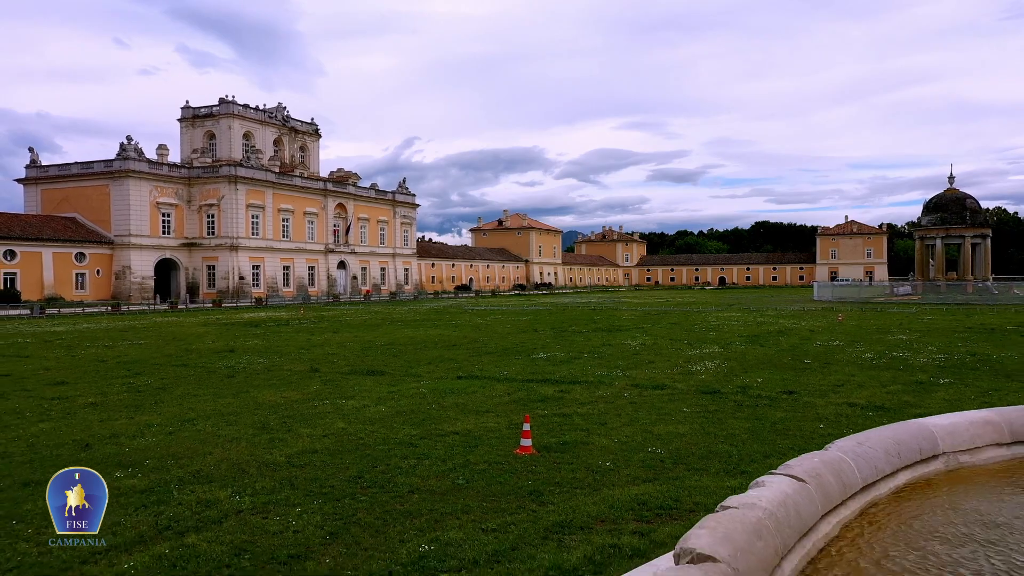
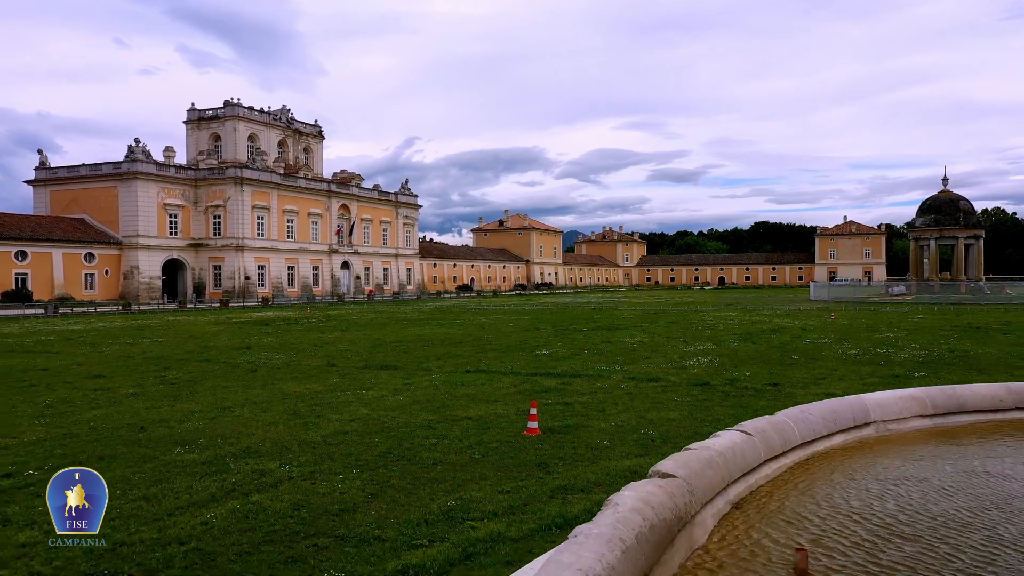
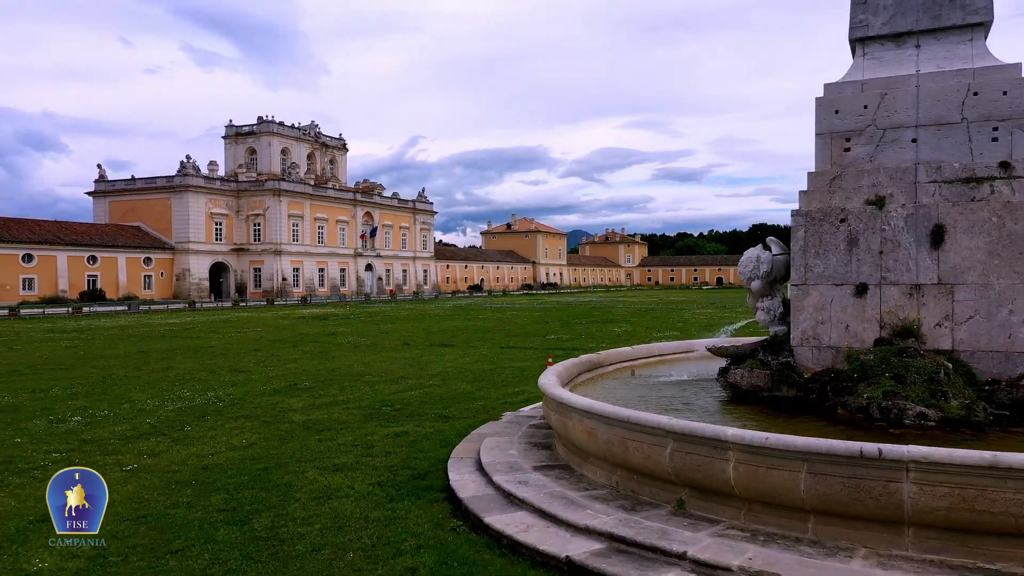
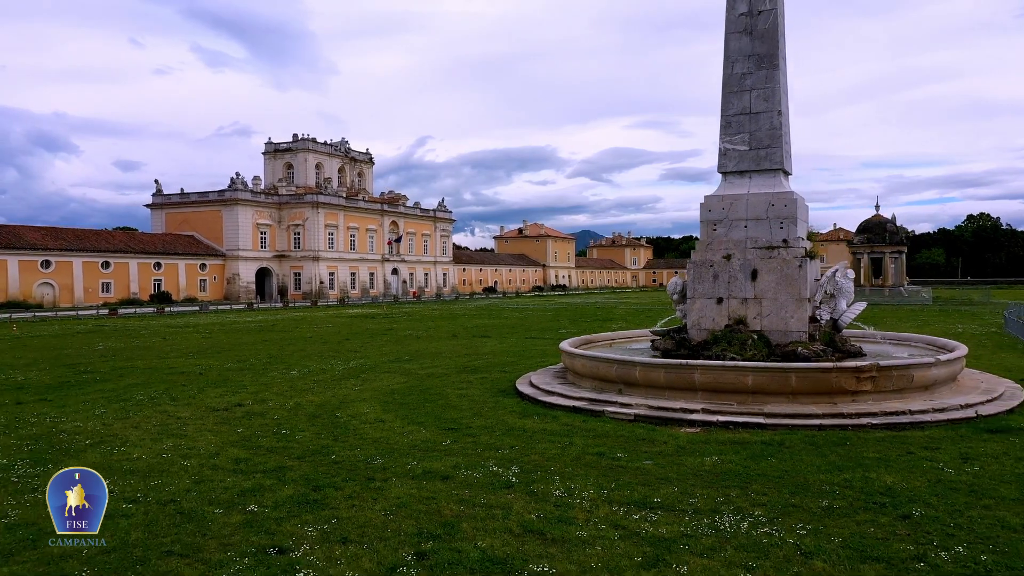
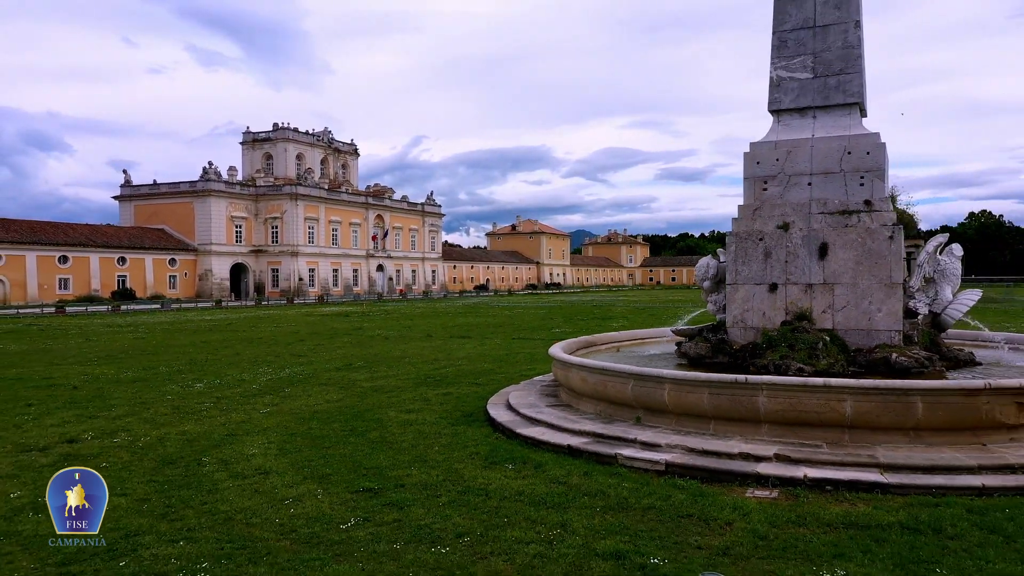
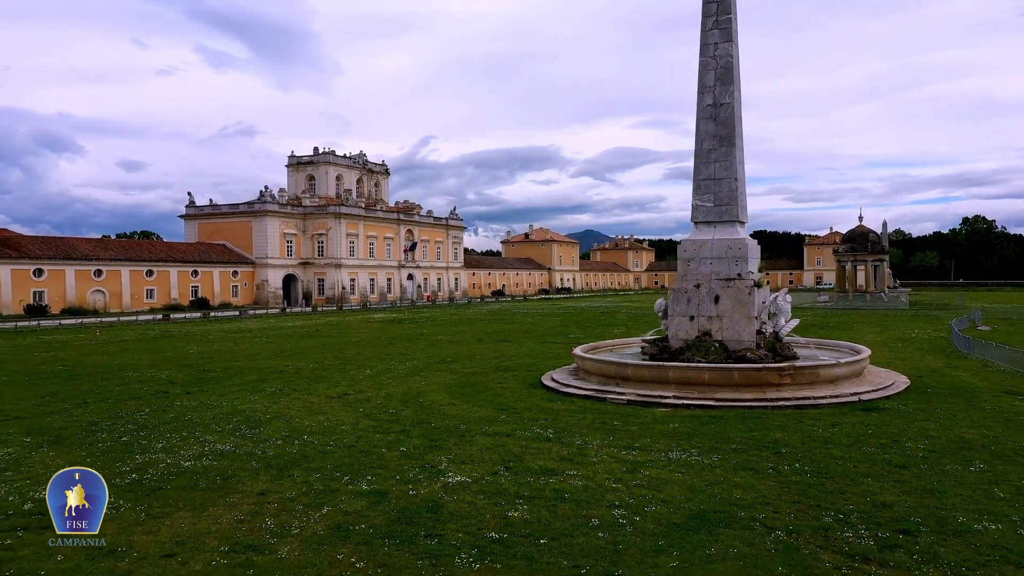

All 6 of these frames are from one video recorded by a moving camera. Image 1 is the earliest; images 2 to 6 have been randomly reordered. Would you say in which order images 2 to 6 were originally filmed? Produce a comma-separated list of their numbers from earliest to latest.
2, 3, 5, 4, 6
